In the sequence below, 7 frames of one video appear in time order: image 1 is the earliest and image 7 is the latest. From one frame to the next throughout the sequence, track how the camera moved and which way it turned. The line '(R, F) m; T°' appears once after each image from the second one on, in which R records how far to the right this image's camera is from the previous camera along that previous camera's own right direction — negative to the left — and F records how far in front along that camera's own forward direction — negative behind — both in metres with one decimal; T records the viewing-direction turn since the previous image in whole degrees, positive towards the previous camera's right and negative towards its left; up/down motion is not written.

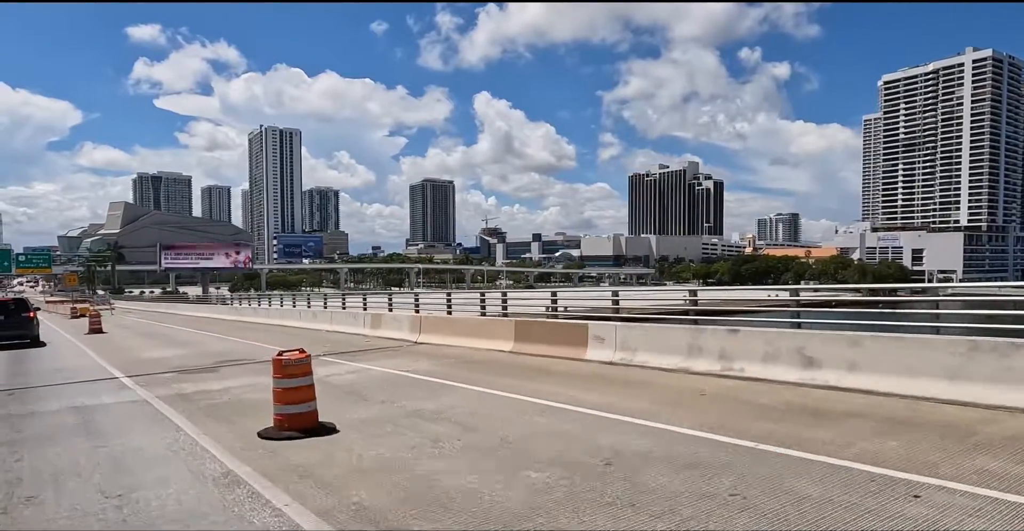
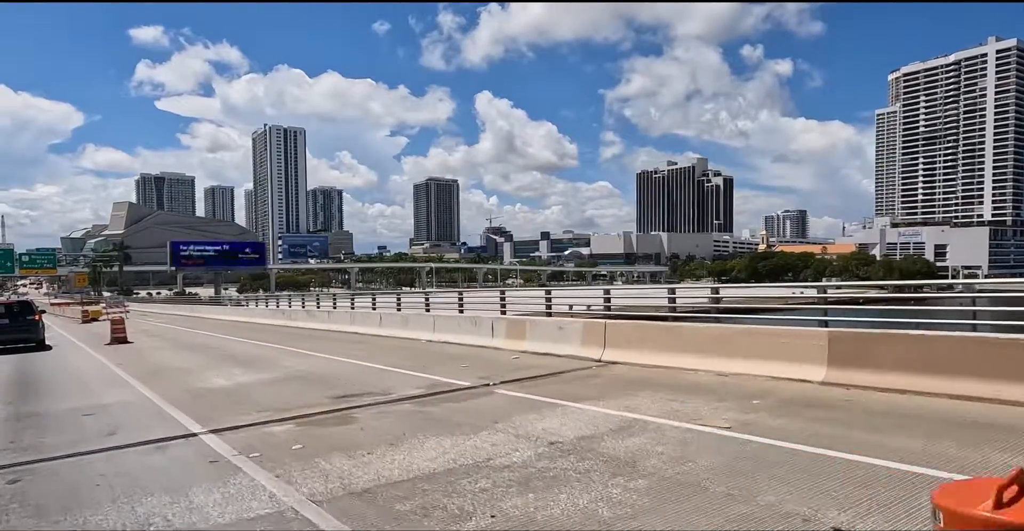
(-2.8, +3.7) m; 0°
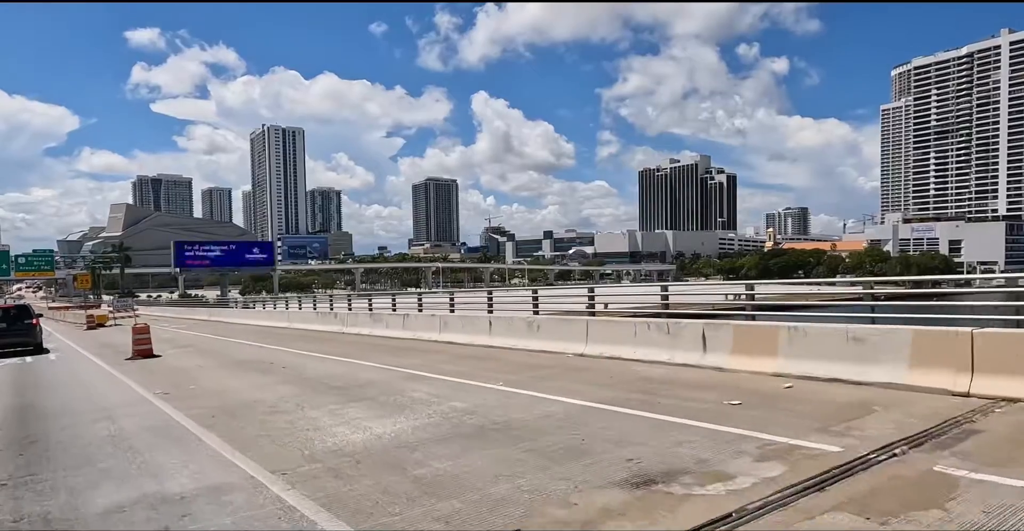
(-2.4, +3.2) m; 0°
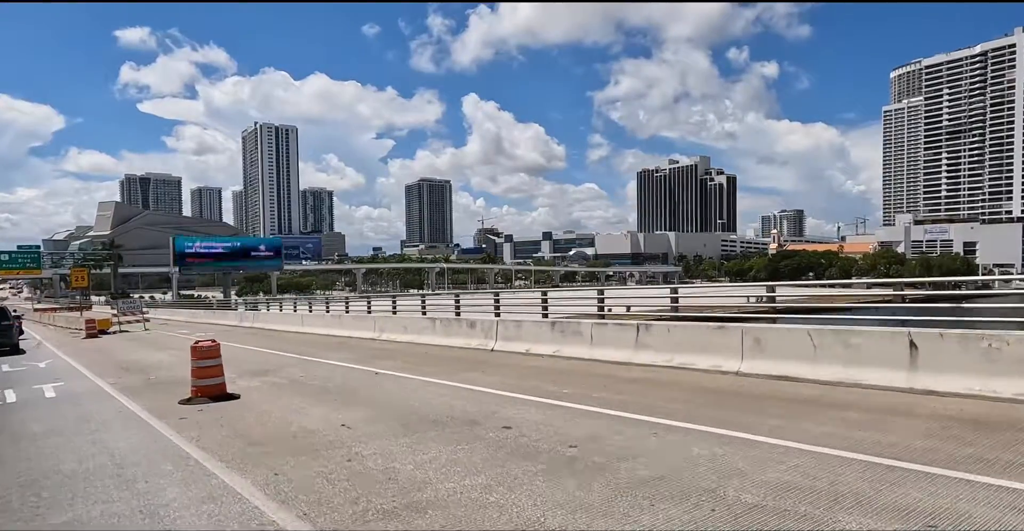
(-3.7, +5.1) m; +1°
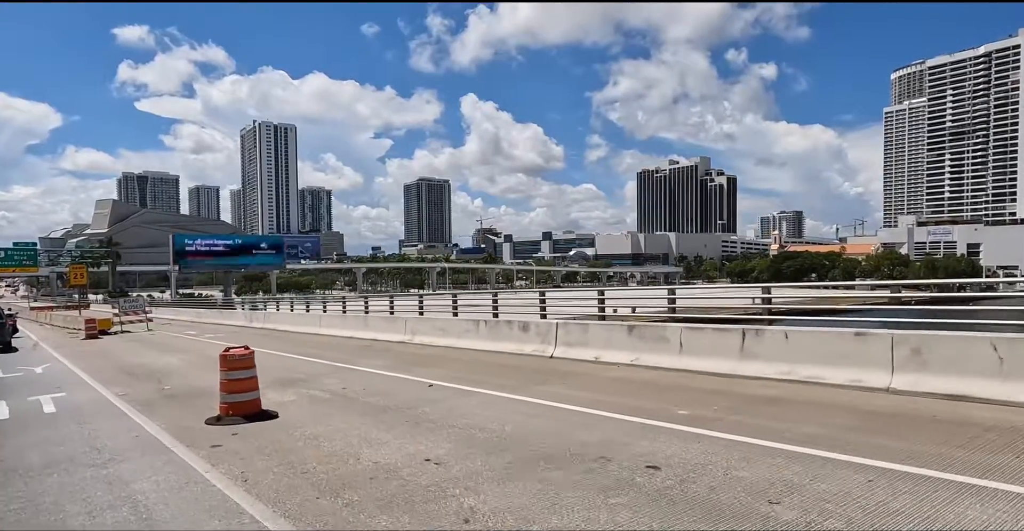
(-0.9, +1.2) m; 0°
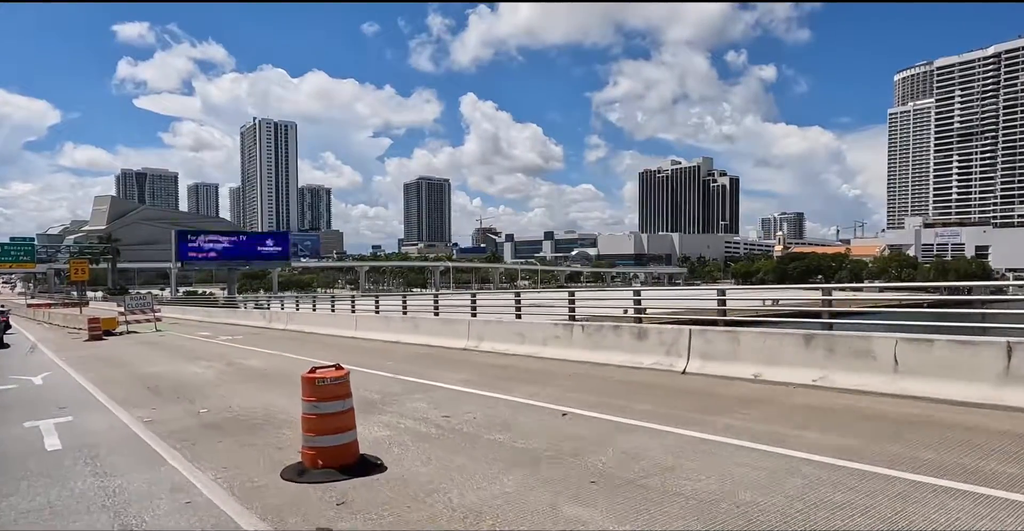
(-1.3, +1.8) m; 0°
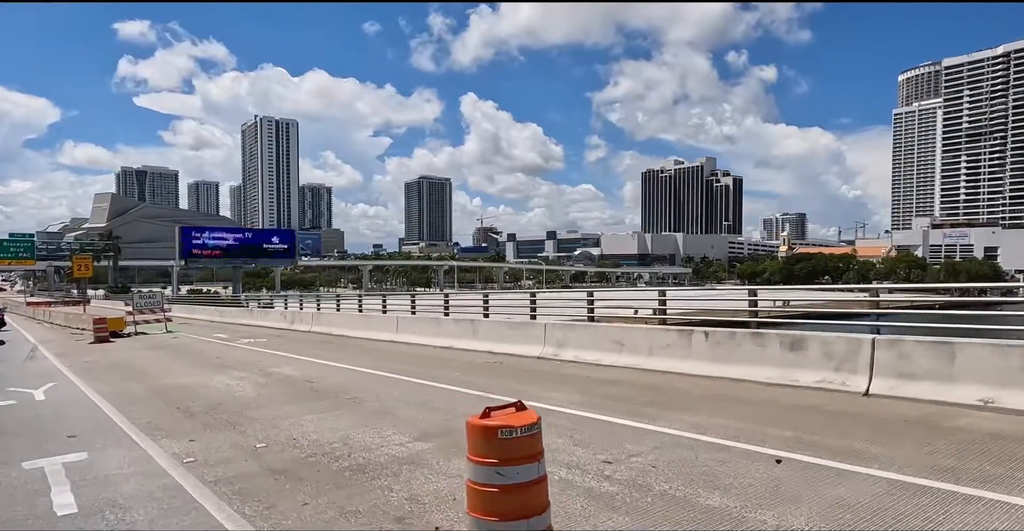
(-1.1, +1.5) m; 0°
